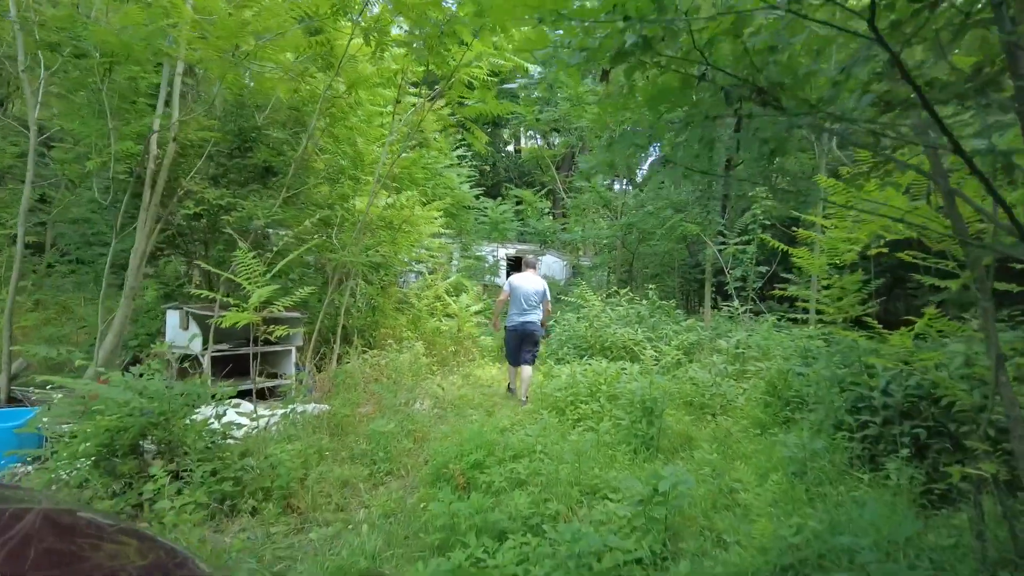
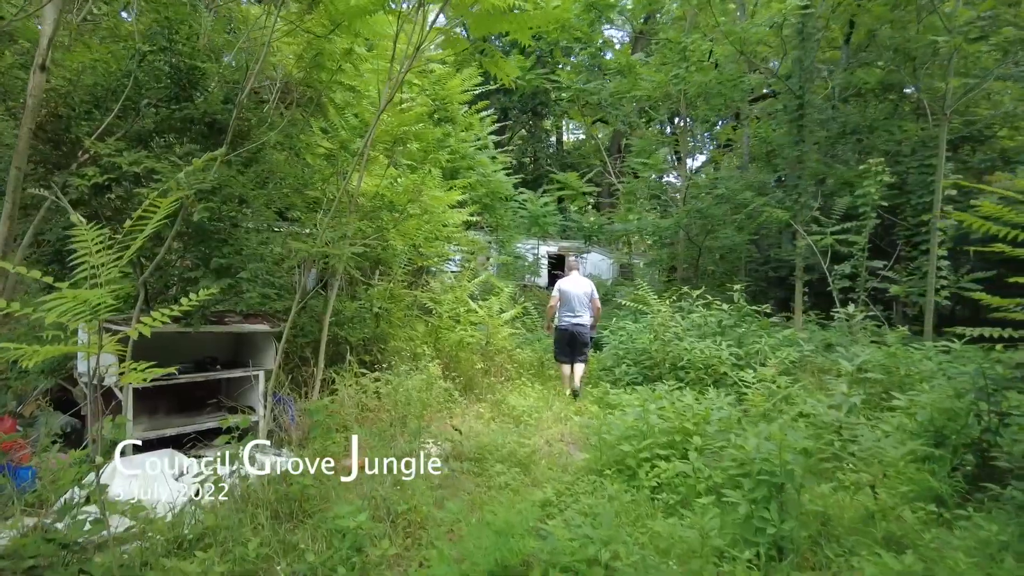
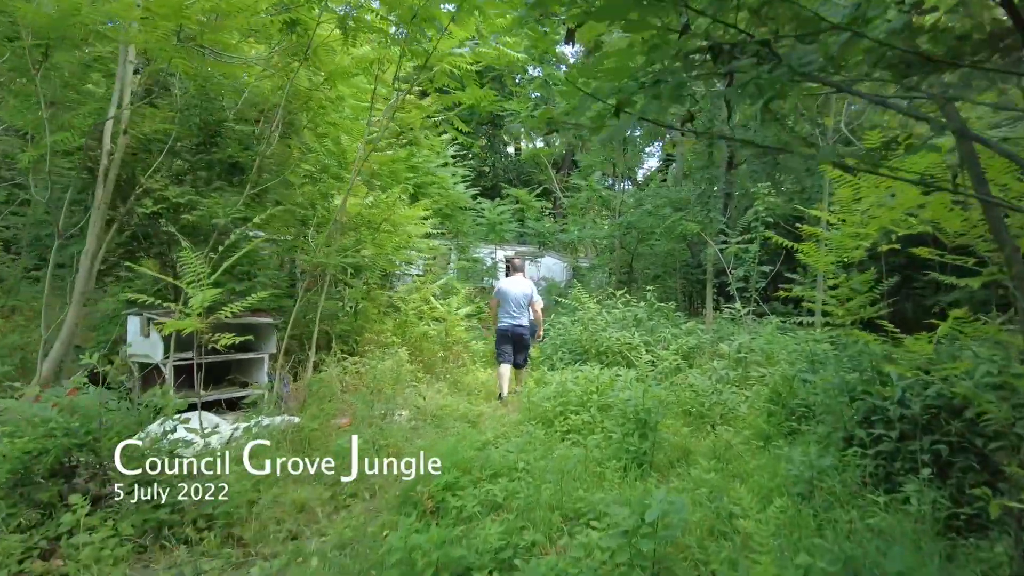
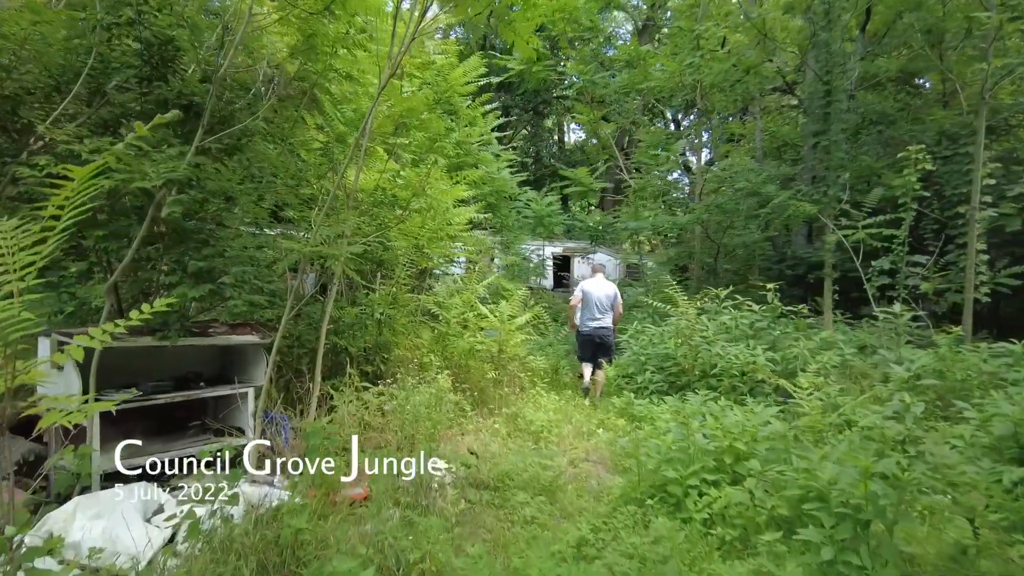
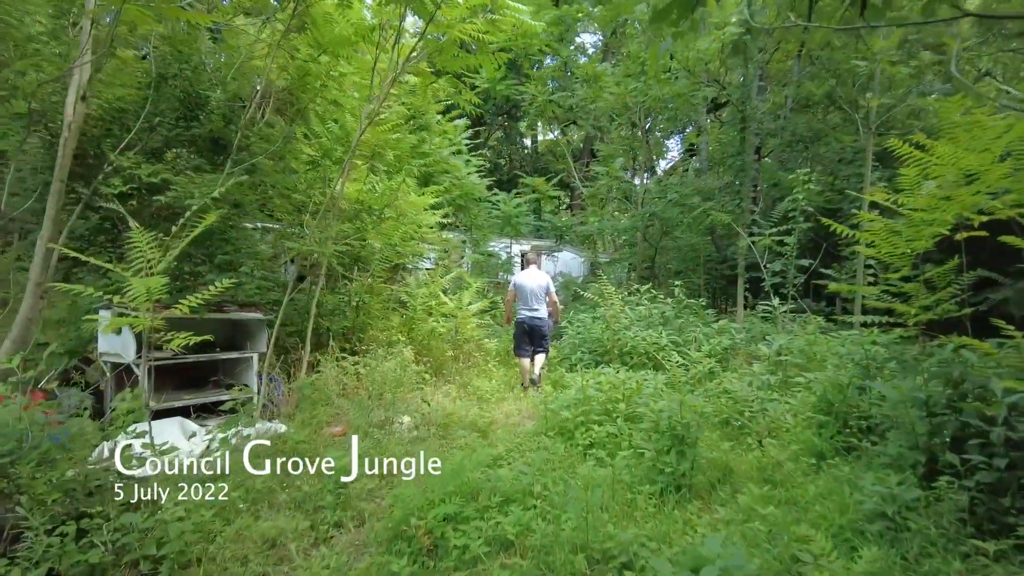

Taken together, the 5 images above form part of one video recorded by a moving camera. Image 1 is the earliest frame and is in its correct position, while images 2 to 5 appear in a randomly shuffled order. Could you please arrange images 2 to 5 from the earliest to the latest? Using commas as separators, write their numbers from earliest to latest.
3, 5, 2, 4
